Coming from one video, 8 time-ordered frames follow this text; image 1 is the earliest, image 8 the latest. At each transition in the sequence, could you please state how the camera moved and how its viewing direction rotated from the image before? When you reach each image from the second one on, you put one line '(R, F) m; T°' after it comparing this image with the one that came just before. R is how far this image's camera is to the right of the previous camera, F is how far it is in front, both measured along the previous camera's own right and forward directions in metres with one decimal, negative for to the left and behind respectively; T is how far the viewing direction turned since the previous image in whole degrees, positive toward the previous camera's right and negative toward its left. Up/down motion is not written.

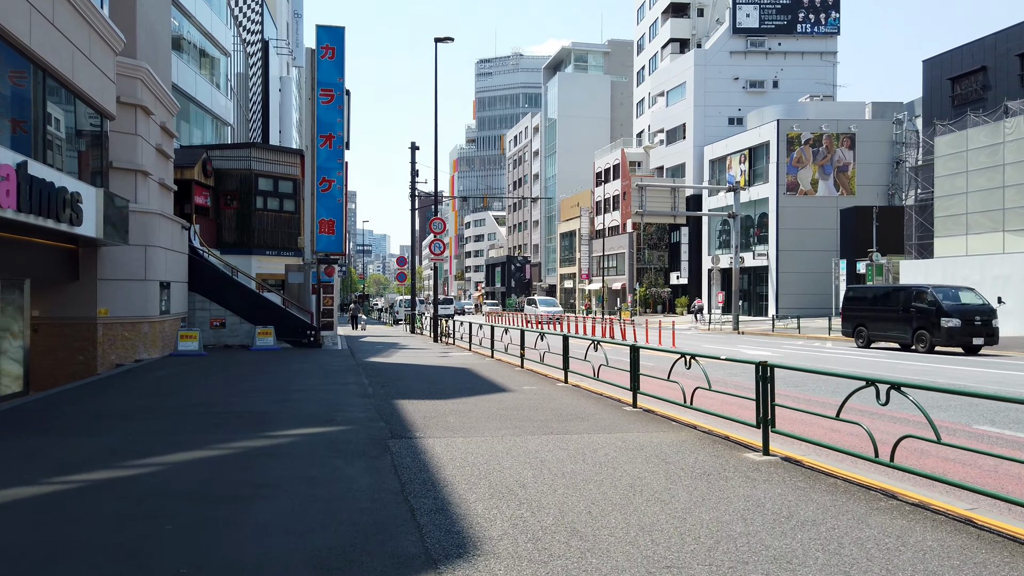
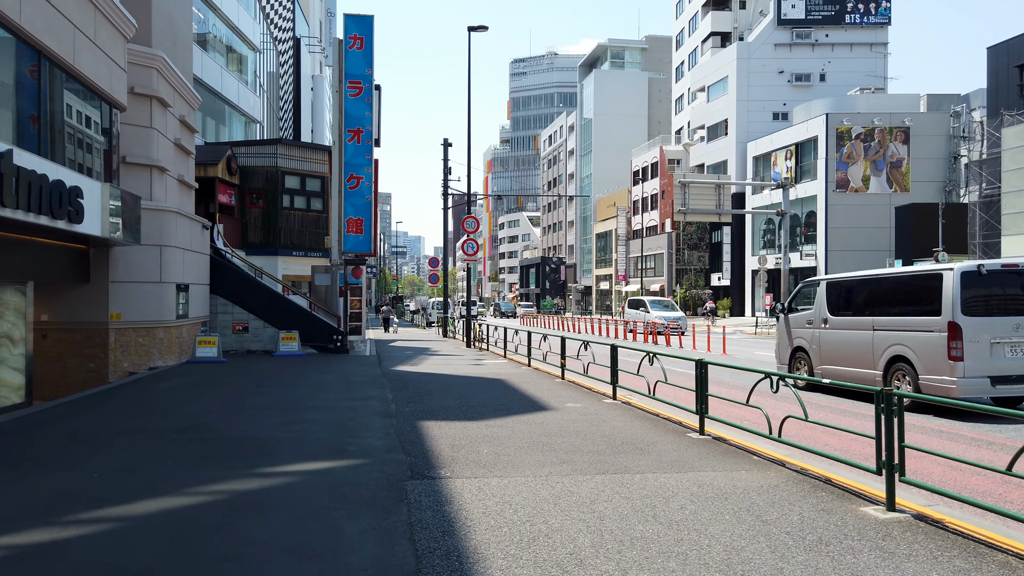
(-0.1, +1.6) m; -3°
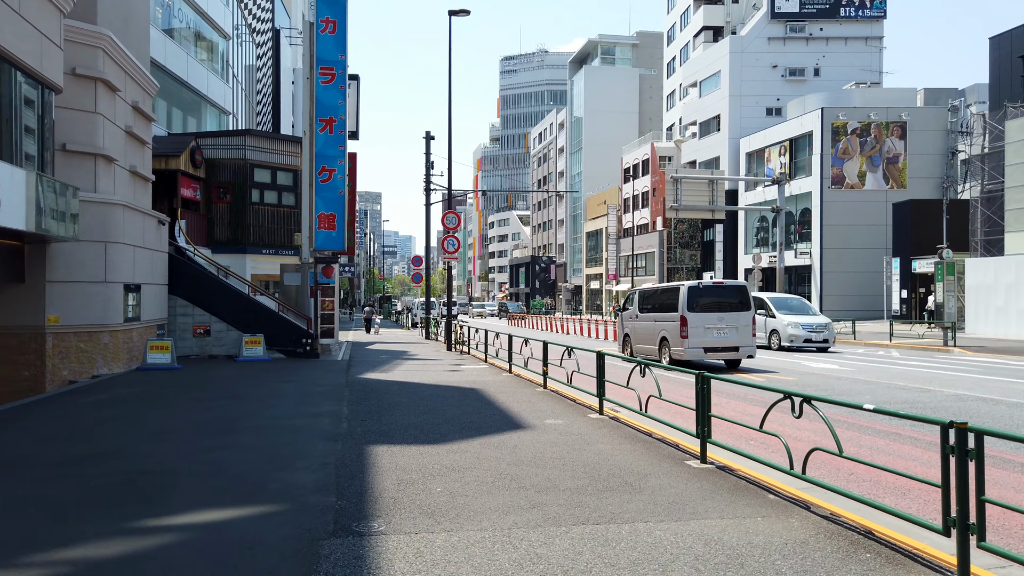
(+0.3, +1.5) m; +1°
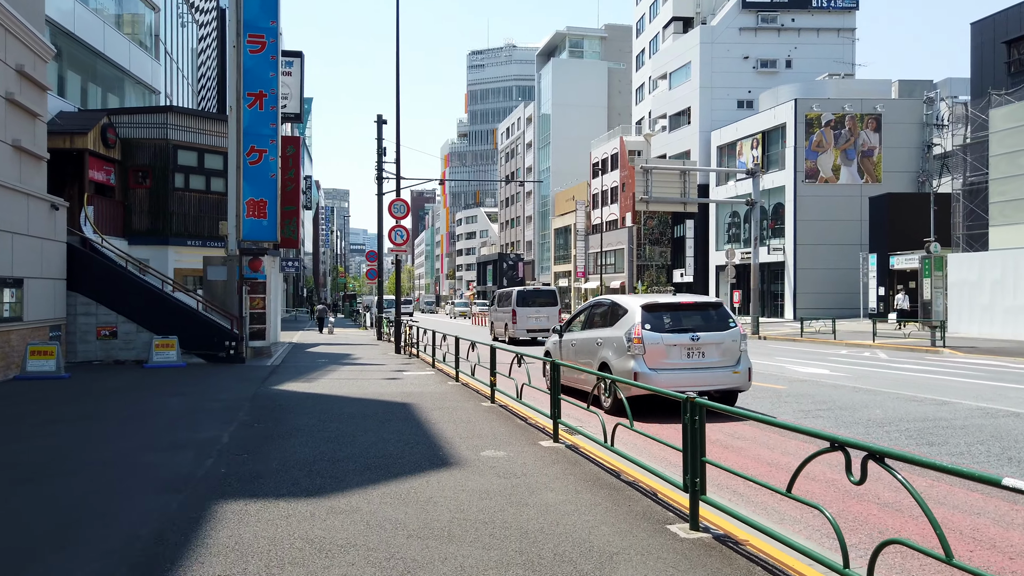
(+0.5, +2.4) m; +2°
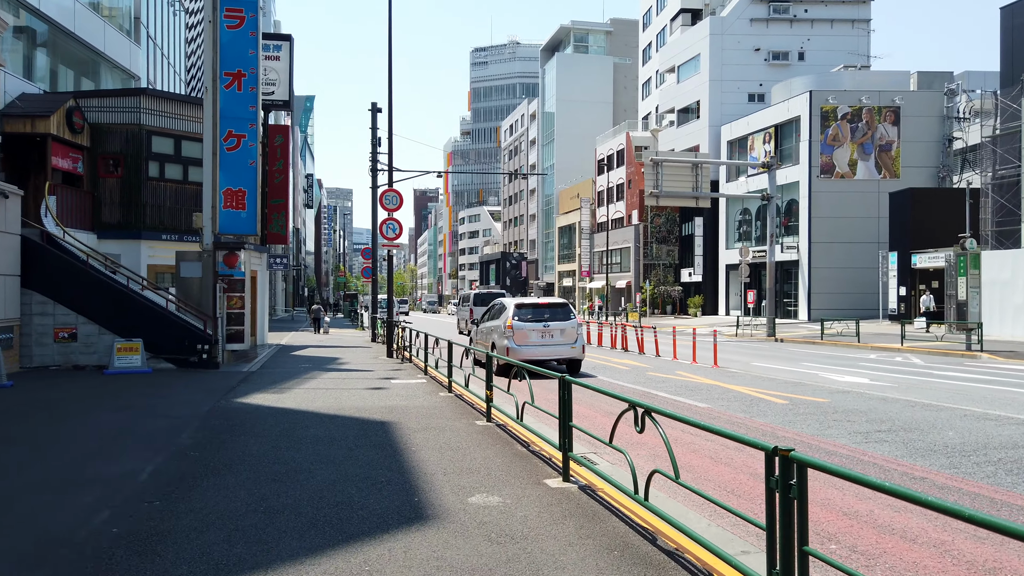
(0.0, +1.9) m; 0°
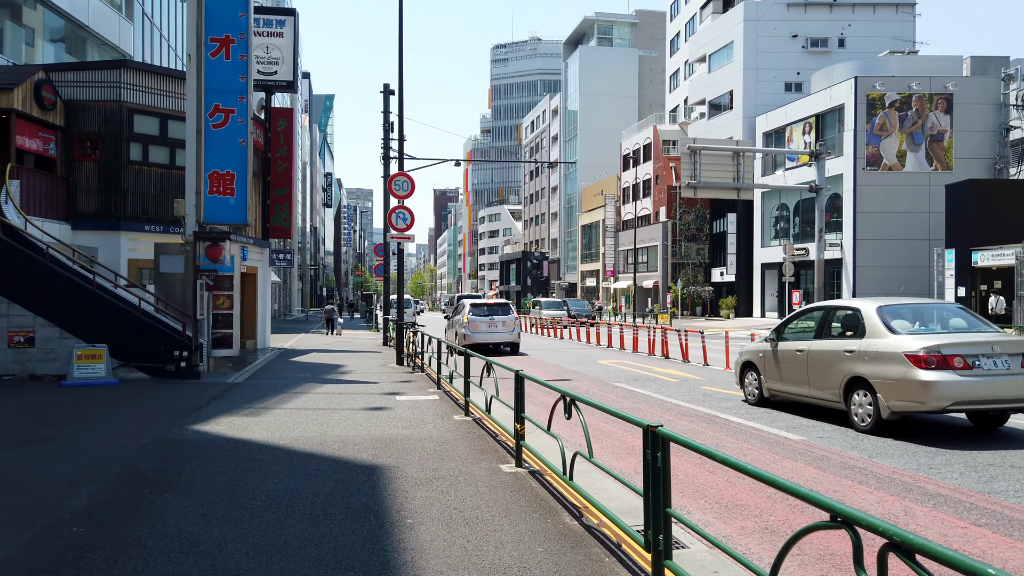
(-0.2, +2.7) m; -1°
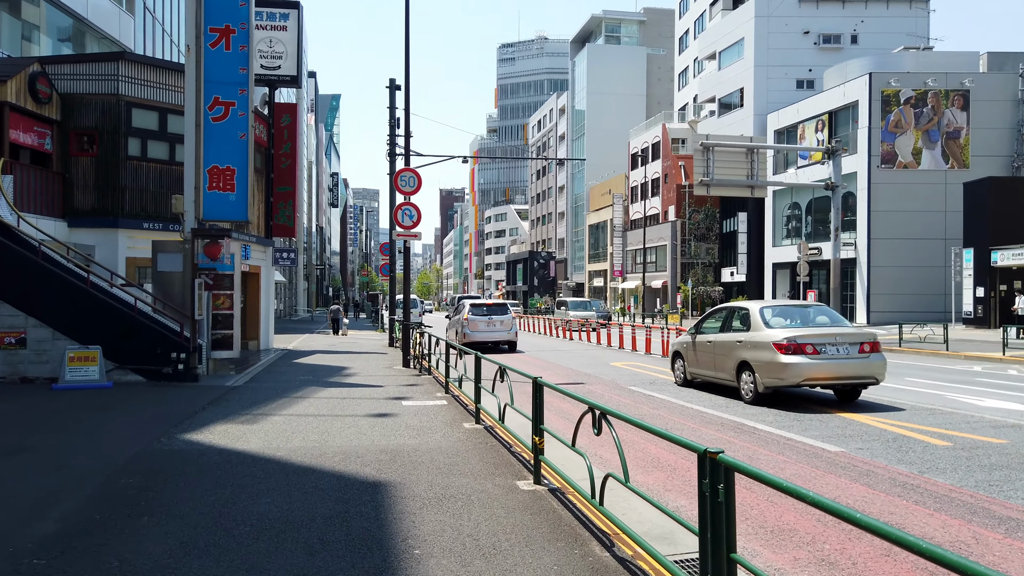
(-0.1, +0.7) m; 0°
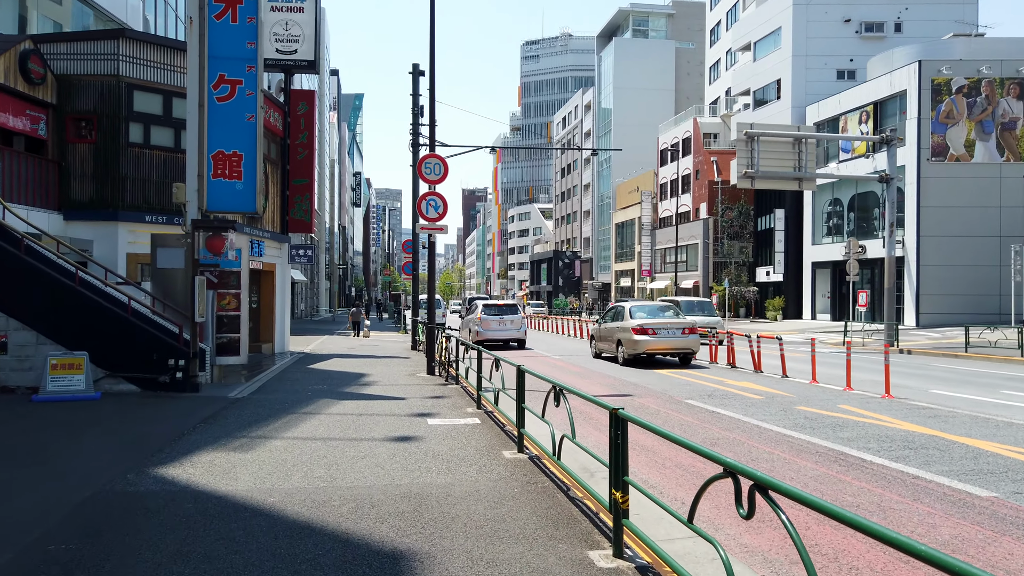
(-0.3, +1.8) m; -2°
